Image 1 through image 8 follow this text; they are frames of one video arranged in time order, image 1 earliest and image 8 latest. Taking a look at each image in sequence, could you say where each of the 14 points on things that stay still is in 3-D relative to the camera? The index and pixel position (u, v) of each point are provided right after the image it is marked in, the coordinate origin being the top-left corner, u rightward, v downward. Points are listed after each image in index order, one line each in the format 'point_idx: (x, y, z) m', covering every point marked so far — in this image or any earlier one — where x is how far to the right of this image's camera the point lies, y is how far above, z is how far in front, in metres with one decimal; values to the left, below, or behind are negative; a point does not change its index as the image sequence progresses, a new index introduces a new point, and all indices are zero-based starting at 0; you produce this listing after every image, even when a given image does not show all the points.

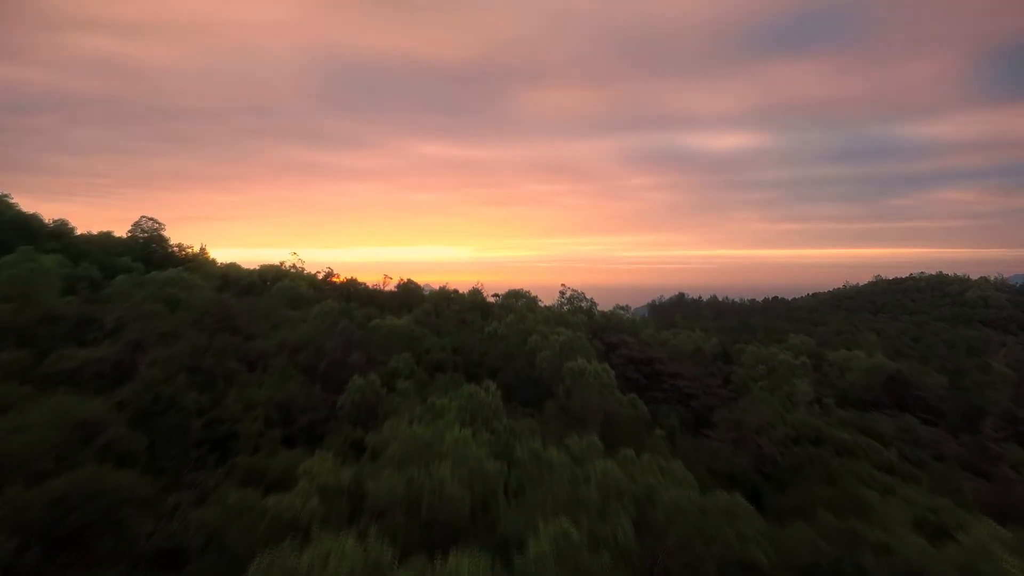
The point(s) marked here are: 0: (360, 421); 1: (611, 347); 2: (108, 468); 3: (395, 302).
0: (-1.5, -1.3, +6.6) m
1: (+2.0, -1.2, +13.1) m
2: (-3.0, -1.4, +4.9) m
3: (-2.1, -0.2, +11.8) m
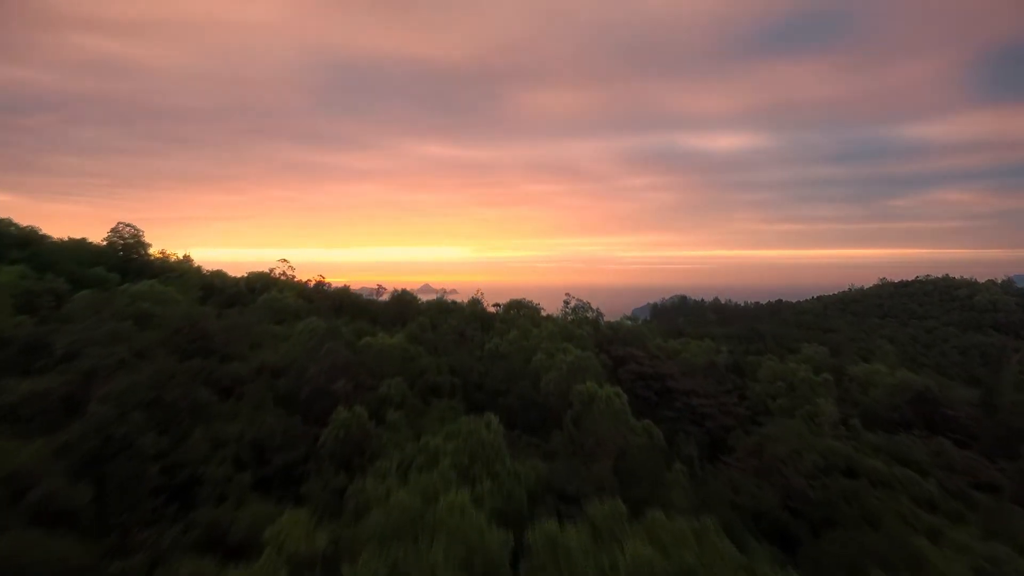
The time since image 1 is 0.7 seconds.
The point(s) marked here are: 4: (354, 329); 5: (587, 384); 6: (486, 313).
0: (-1.5, -1.5, +5.8) m
1: (+2.0, -1.4, +12.3) m
2: (-3.0, -1.5, +4.1) m
3: (-2.1, -0.4, +11.0) m
4: (-2.2, -0.6, +9.3) m
5: (+0.9, -1.2, +8.1) m
6: (-0.5, -0.6, +11.8) m
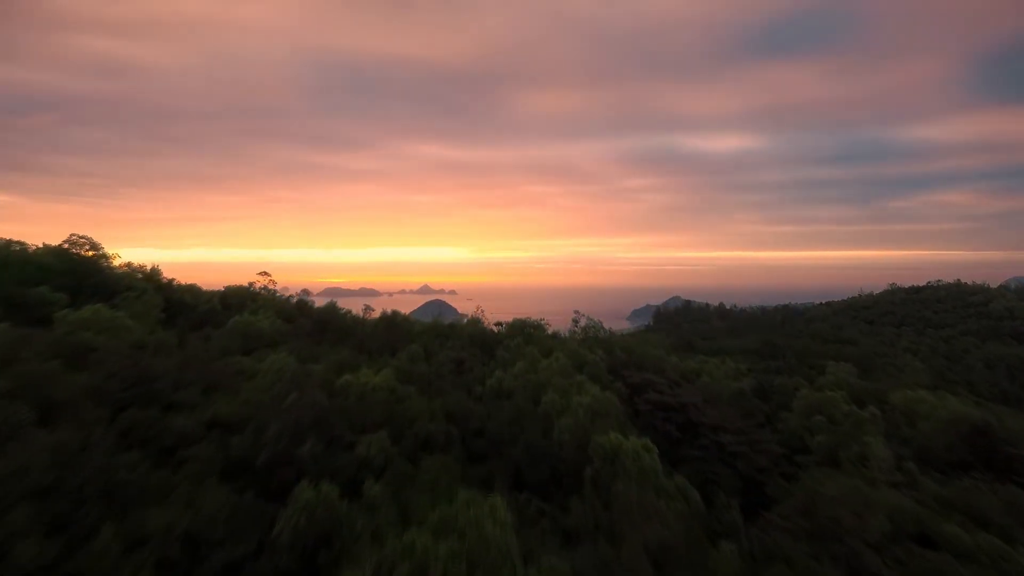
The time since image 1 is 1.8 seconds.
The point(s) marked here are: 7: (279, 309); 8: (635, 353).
0: (-1.4, -1.8, +4.5) m
1: (+2.1, -1.7, +11.0) m
2: (-2.9, -1.8, +2.8) m
3: (-2.0, -0.7, +9.7) m
4: (-2.2, -0.9, +8.0) m
5: (+1.0, -1.5, +6.7) m
6: (-0.4, -0.9, +10.5) m
7: (-4.2, -0.4, +11.7) m
8: (+2.4, -1.2, +12.7) m
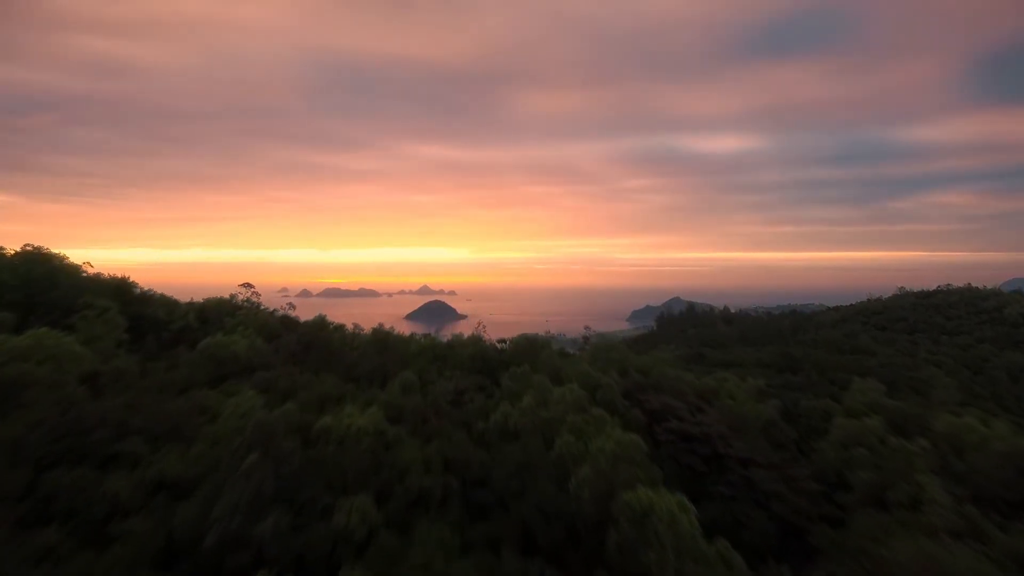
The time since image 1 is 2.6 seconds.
0: (-1.3, -2.1, +3.4) m
1: (+2.1, -1.9, +10.0) m
2: (-2.8, -2.1, +1.8) m
3: (-1.9, -1.0, +8.6) m
4: (-2.1, -1.1, +6.9) m
5: (+1.1, -1.7, +5.7) m
6: (-0.3, -1.1, +9.4) m
7: (-4.1, -0.6, +10.7) m
8: (+2.4, -1.5, +11.6) m
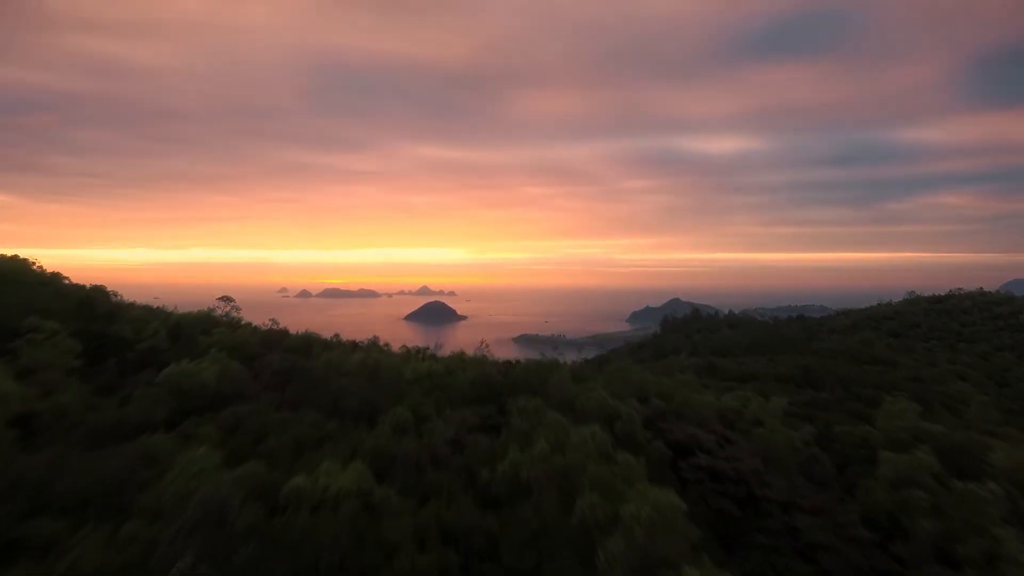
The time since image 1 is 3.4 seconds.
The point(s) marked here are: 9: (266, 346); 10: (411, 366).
0: (-1.2, -2.3, +2.3) m
1: (+2.2, -2.2, +8.9) m
2: (-2.7, -2.3, +0.6) m
3: (-1.8, -1.2, +7.5) m
4: (-2.0, -1.4, +5.8) m
5: (+1.2, -2.0, +4.6) m
6: (-0.2, -1.4, +8.3) m
7: (-4.0, -0.8, +9.5) m
8: (+2.5, -1.7, +10.5) m
9: (-3.7, -0.9, +9.9) m
10: (-1.3, -1.0, +8.7) m
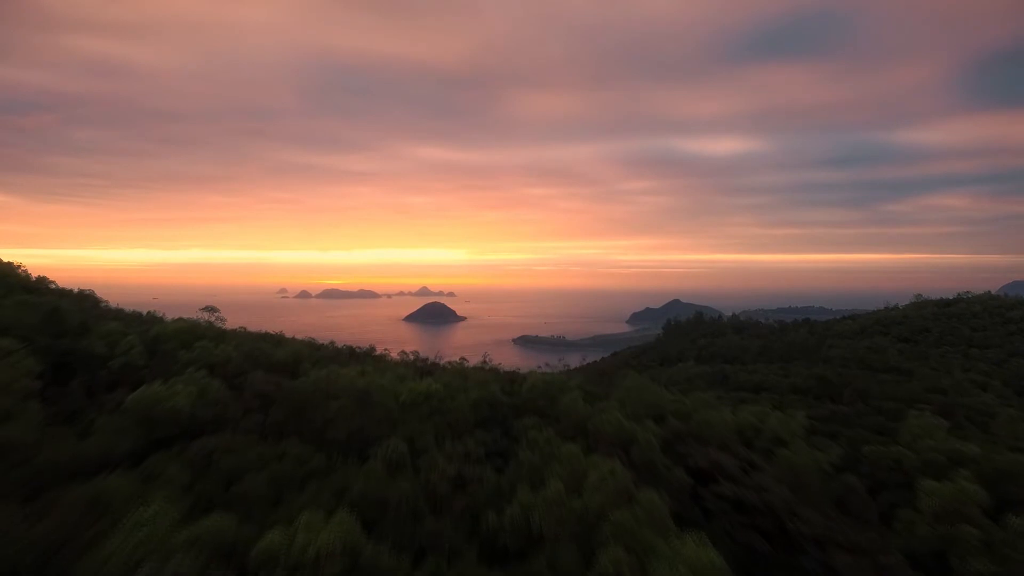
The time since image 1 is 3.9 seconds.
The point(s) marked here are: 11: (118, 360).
0: (-1.1, -2.4, +1.5) m
1: (+2.3, -2.3, +8.1) m
2: (-2.6, -2.4, -0.1) m
3: (-1.7, -1.3, +6.7) m
4: (-1.9, -1.5, +5.1) m
5: (+1.3, -2.1, +3.8) m
6: (-0.1, -1.5, +7.6) m
7: (-3.9, -1.0, +8.8) m
8: (+2.6, -1.9, +9.8) m
9: (-3.6, -1.0, +9.2) m
10: (-1.3, -1.2, +8.0) m
11: (-5.1, -0.9, +8.5) m
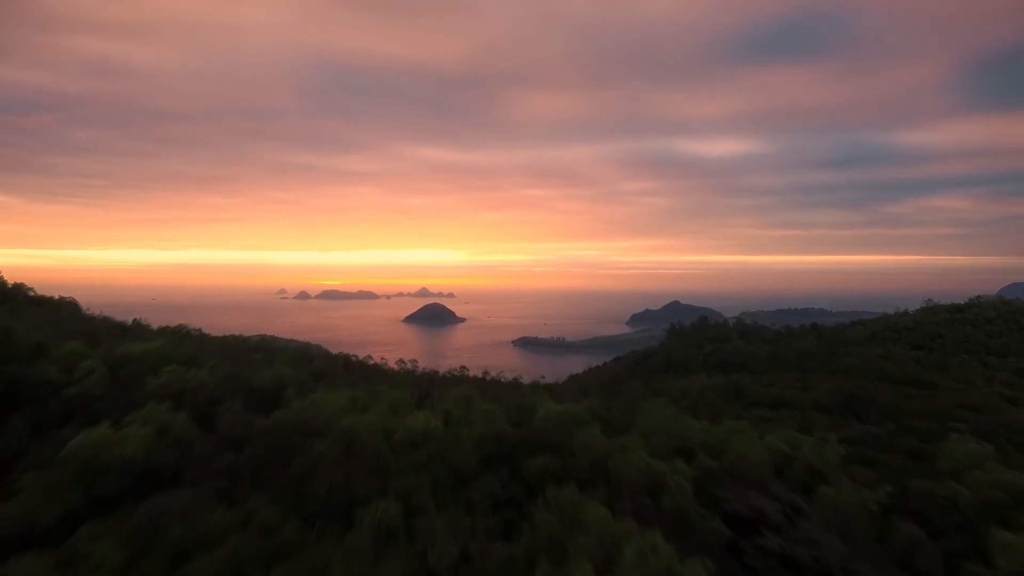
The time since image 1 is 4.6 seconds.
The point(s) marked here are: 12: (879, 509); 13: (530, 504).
0: (-1.0, -2.6, +0.5) m
1: (+2.4, -2.6, +7.0) m
2: (-2.5, -2.6, -1.2) m
3: (-1.6, -1.6, +5.7) m
4: (-1.8, -1.7, +4.0) m
5: (+1.4, -2.3, +2.7) m
6: (0.0, -1.8, +6.5) m
7: (-3.8, -1.2, +7.7) m
8: (+2.7, -2.1, +8.7) m
9: (-3.5, -1.2, +8.1) m
10: (-1.2, -1.4, +6.9) m
11: (-5.0, -1.1, +7.5) m
12: (+4.8, -2.8, +8.4) m
13: (+0.1, -1.8, +5.8) m
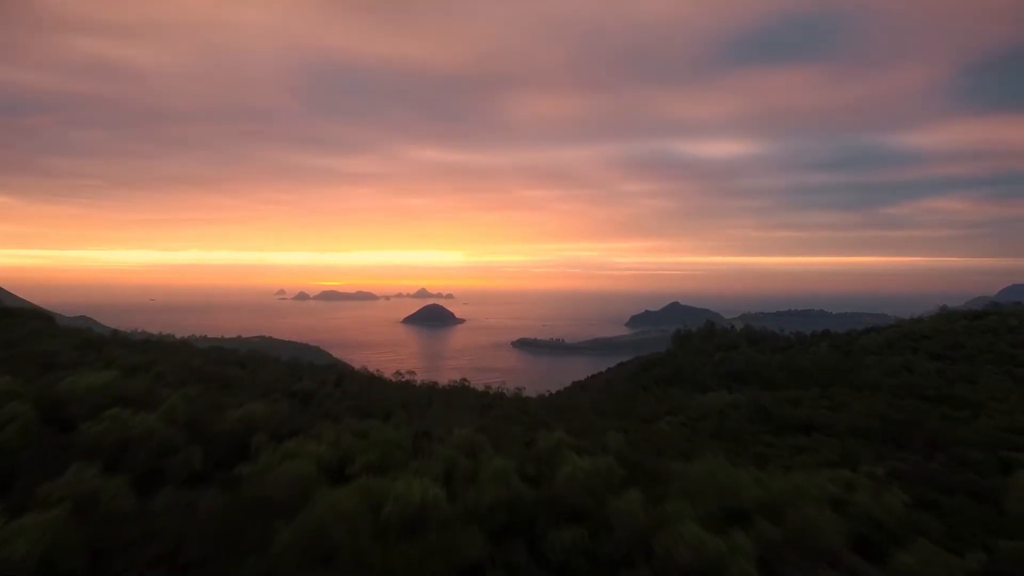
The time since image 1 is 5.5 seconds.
0: (-0.8, -2.9, -1.0) m
1: (+2.6, -2.8, +5.6) m
2: (-2.3, -2.9, -2.6) m
3: (-1.4, -1.8, +4.2) m
4: (-1.6, -2.0, +2.6) m
5: (+1.5, -2.6, +1.3) m
6: (+0.1, -2.0, +5.1) m
7: (-3.6, -1.5, +6.3) m
8: (+2.9, -2.4, +7.2) m
9: (-3.4, -1.5, +6.7) m
10: (-1.0, -1.7, +5.5) m
11: (-4.8, -1.4, +6.0) m
12: (+4.9, -3.1, +7.0) m
13: (+0.3, -2.1, +4.4) m
